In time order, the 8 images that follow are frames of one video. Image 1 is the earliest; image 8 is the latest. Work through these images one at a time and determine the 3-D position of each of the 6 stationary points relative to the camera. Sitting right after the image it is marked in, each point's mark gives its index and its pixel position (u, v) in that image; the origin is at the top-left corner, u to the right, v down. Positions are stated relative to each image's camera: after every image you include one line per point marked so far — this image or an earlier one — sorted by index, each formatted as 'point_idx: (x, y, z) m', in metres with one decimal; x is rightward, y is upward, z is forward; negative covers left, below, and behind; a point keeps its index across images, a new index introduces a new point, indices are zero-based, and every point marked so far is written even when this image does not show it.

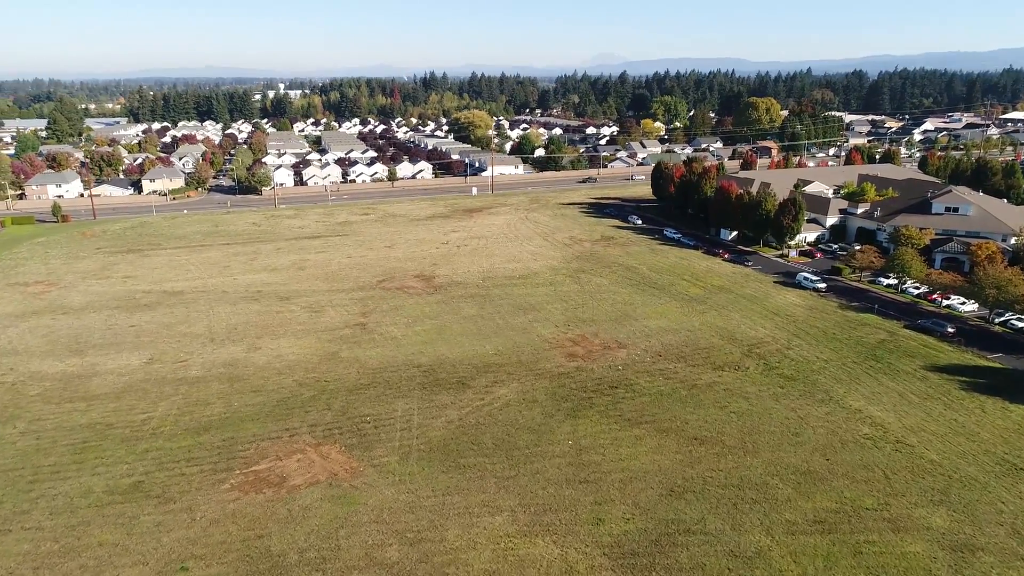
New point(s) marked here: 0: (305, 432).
0: (-4.5, -3.1, +15.2) m
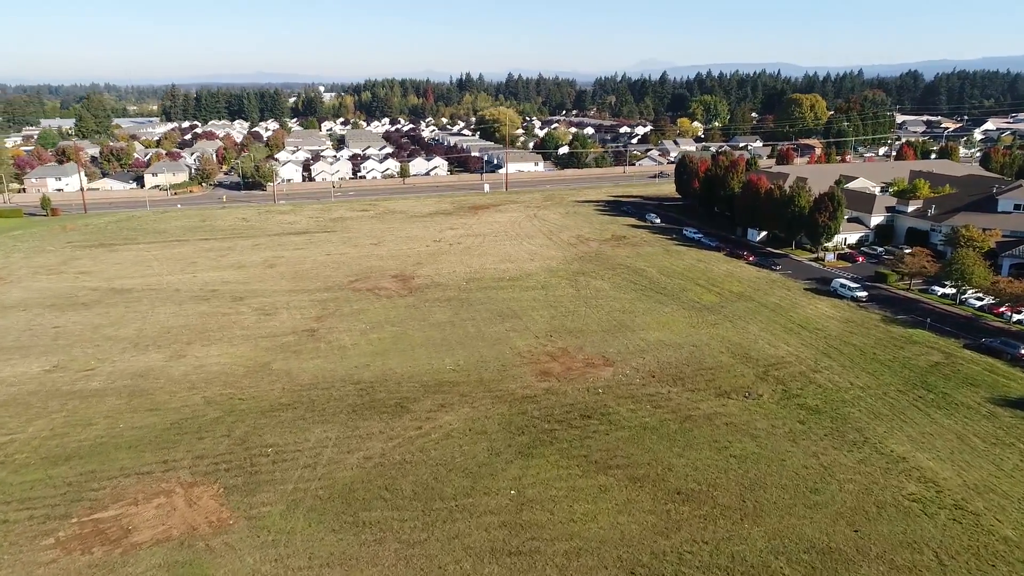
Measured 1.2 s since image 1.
0: (-5.6, -3.0, +12.1) m
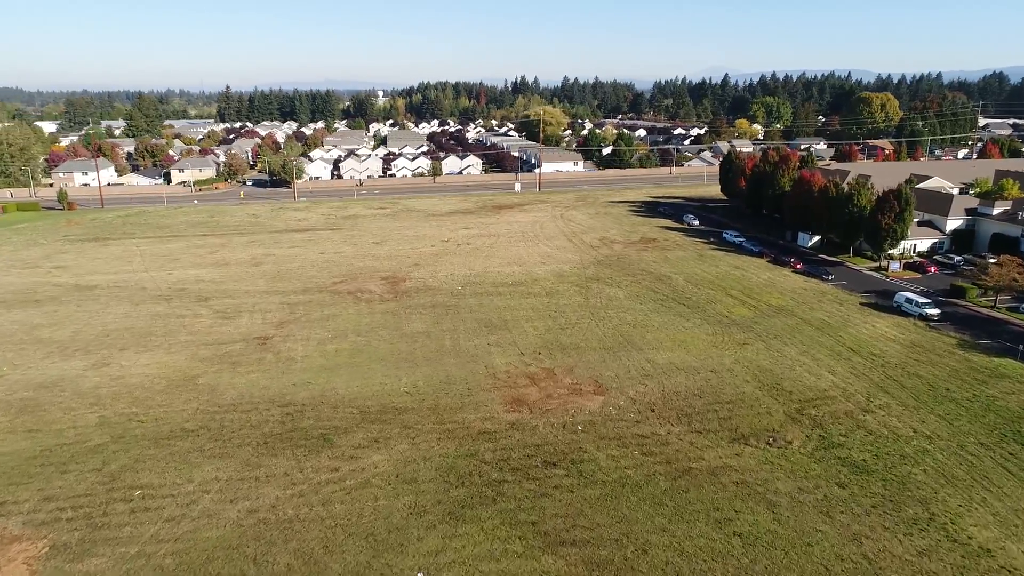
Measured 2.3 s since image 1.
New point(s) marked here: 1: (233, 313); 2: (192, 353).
0: (-6.6, -3.0, +9.5) m
1: (-7.4, -0.7, +18.8) m
2: (-7.1, -1.4, +15.7) m
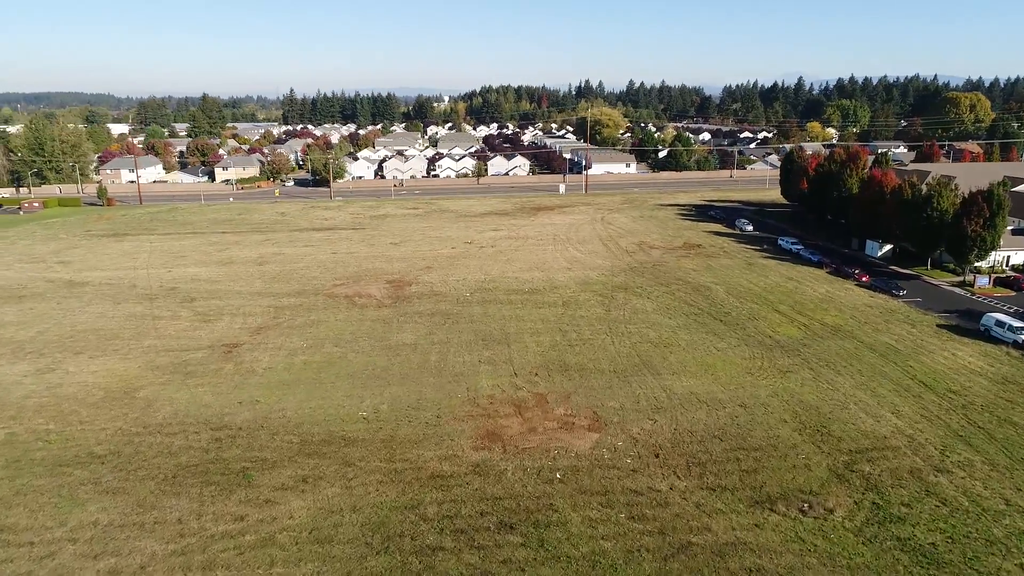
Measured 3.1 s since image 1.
0: (-7.2, -2.9, +7.7) m
1: (-7.2, -0.7, +17.1) m
2: (-7.2, -1.4, +14.0) m
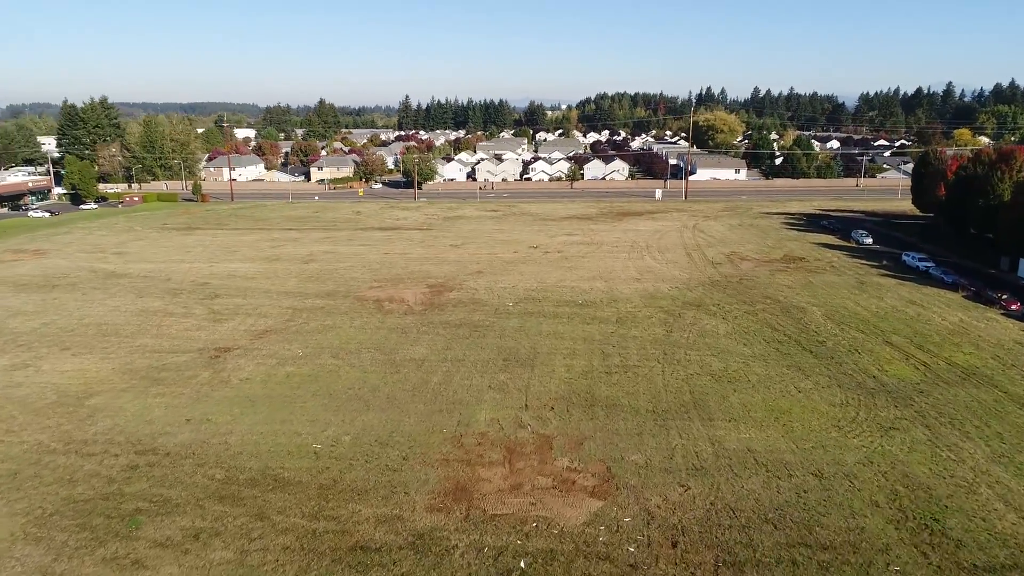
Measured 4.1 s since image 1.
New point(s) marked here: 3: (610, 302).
0: (-7.9, -2.7, +6.3) m
1: (-6.2, -0.6, +15.6) m
2: (-6.7, -1.3, +12.5) m
3: (+2.2, -0.3, +16.2) m
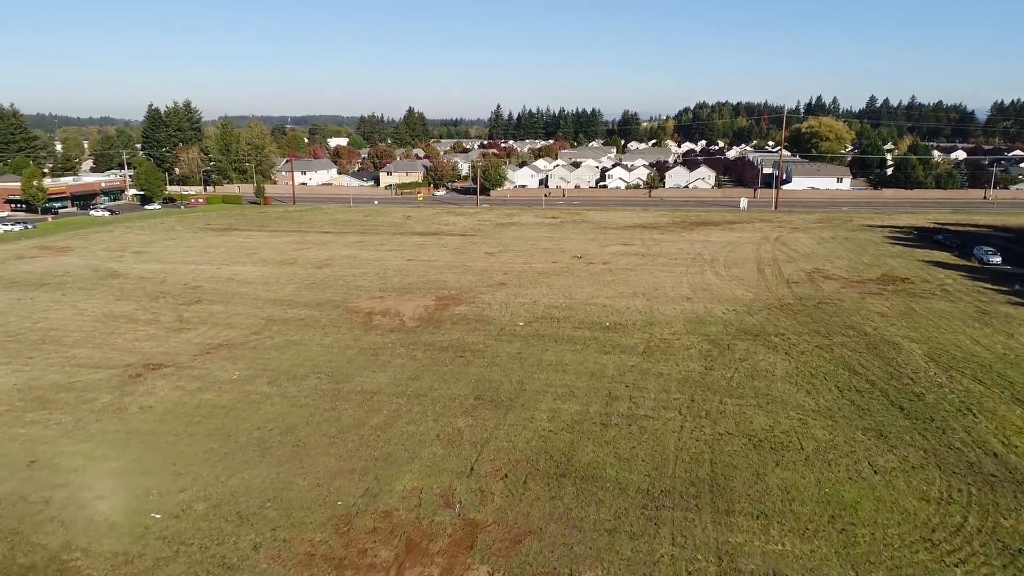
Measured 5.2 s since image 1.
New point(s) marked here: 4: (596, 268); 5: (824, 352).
0: (-9.0, -2.5, +4.6) m
1: (-6.0, -0.7, +13.5) m
2: (-7.0, -1.3, +10.6) m
3: (+2.4, -0.7, +13.0) m
4: (+2.2, +0.5, +18.3) m
5: (+4.9, -1.0, +11.1) m
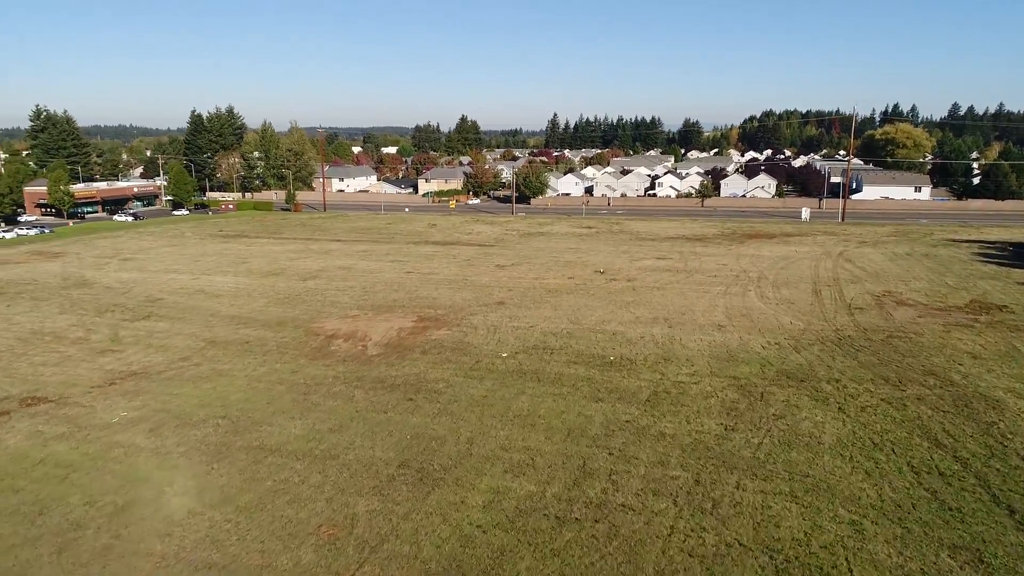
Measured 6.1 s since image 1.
0: (-10.0, -2.6, +2.8) m
1: (-6.3, -0.9, +11.5) m
2: (-7.5, -1.5, +8.6) m
3: (+2.1, -1.1, +10.3) m
4: (+2.3, +0.1, +15.6) m
5: (+4.4, -1.4, +8.2) m
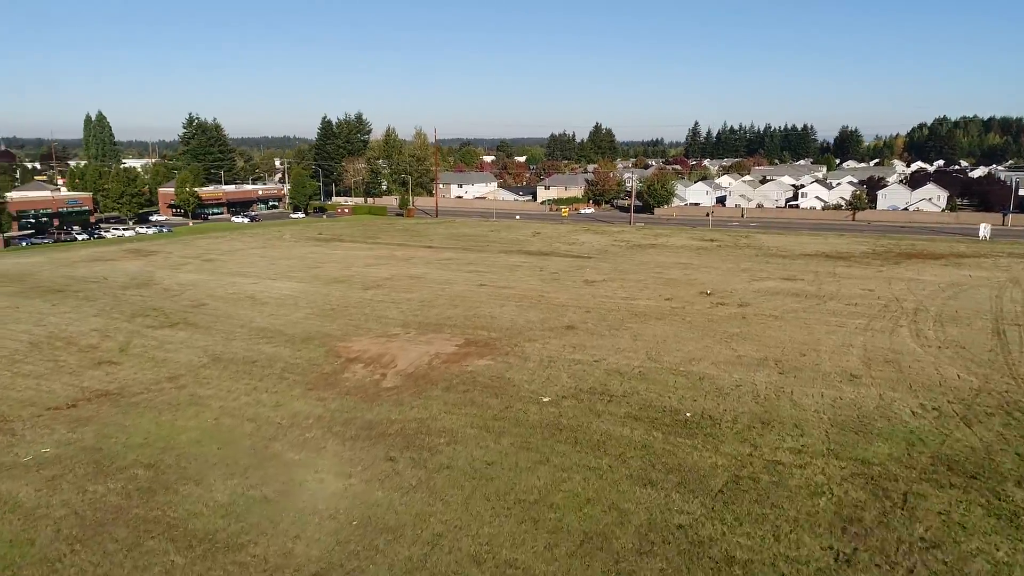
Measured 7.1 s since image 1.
0: (-10.9, -2.3, +2.4) m
1: (-5.5, -1.0, +10.2) m
2: (-7.2, -1.4, +7.6) m
3: (+2.5, -1.4, +7.3) m
4: (+3.8, -0.4, +12.5) m
5: (+4.3, -1.8, +4.9) m
